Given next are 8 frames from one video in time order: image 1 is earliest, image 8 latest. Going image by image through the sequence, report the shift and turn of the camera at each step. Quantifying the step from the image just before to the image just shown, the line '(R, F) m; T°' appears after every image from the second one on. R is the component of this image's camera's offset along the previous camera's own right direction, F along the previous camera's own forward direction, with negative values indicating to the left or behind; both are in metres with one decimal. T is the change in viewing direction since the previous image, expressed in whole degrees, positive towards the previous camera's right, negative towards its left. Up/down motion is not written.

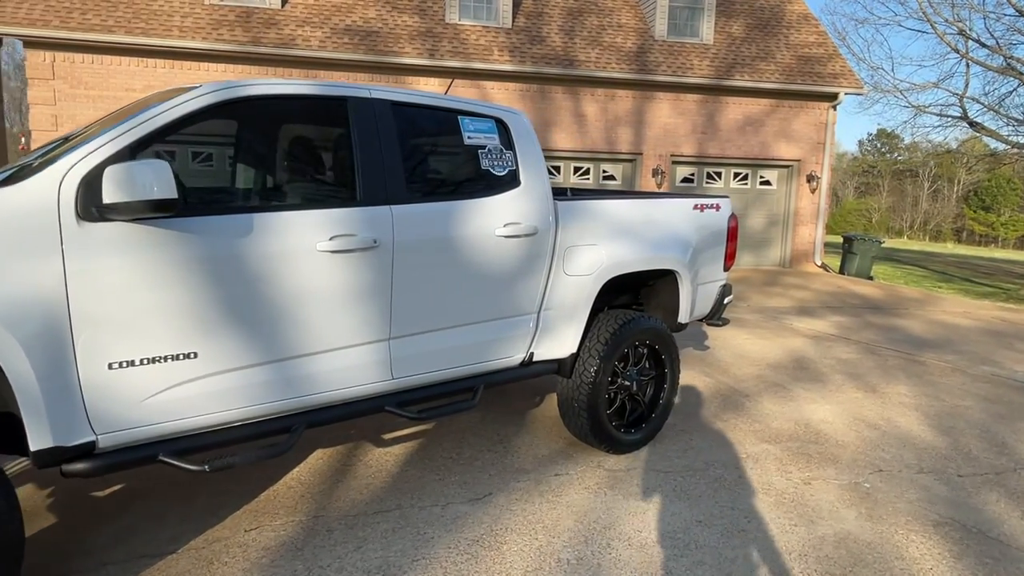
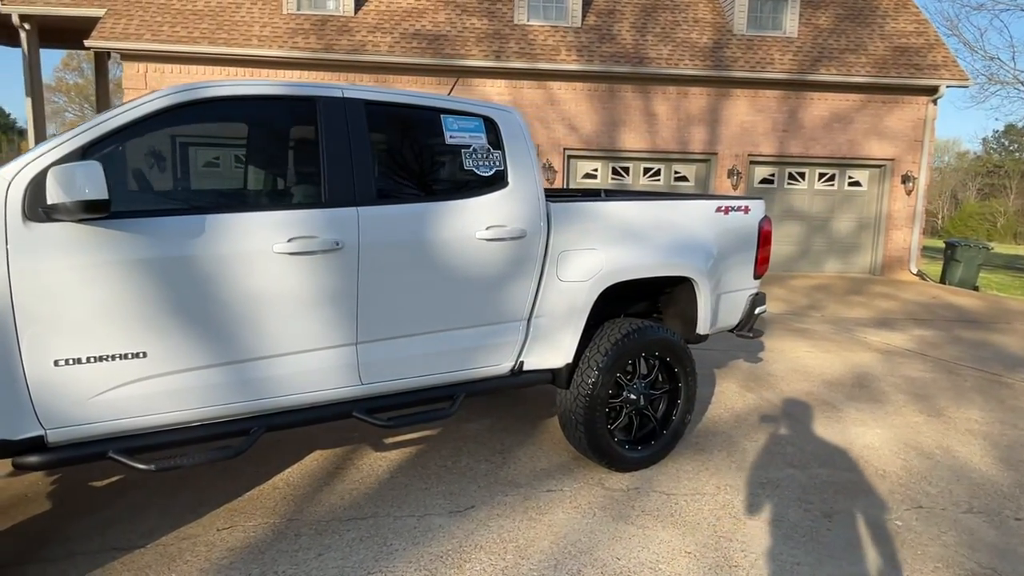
(+0.5, +0.2) m; -8°
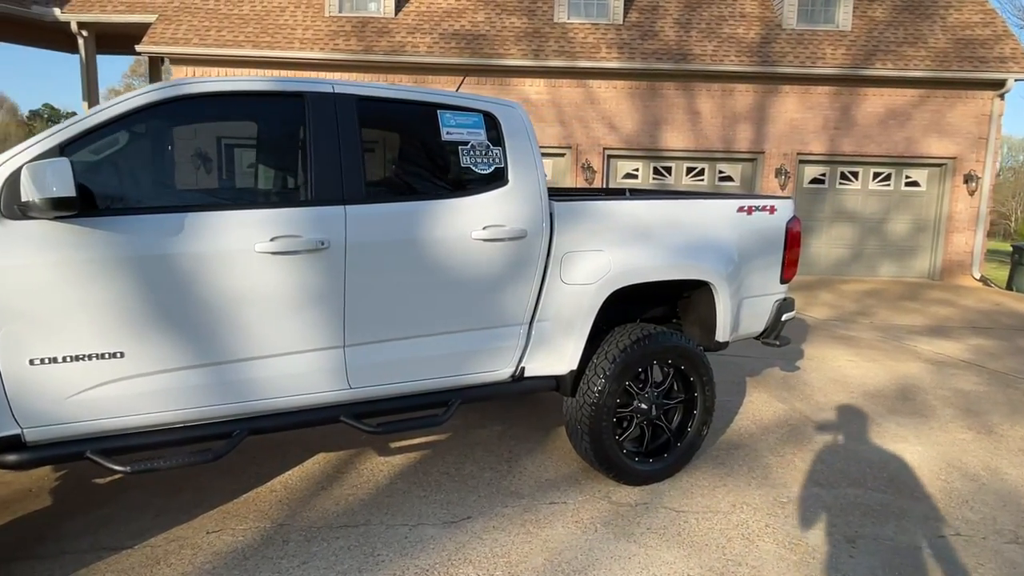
(+0.2, +0.2) m; -4°
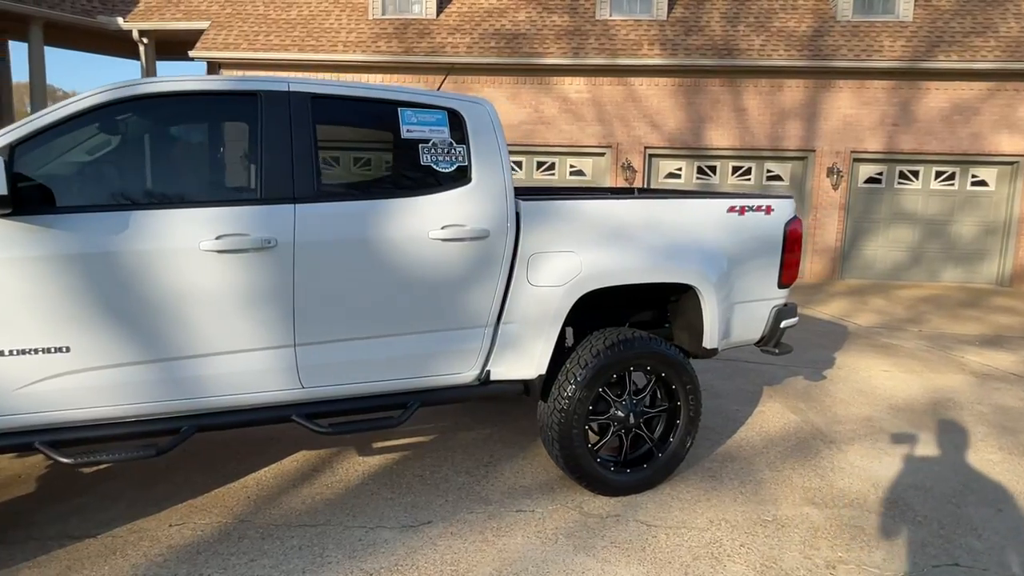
(+0.5, +0.1) m; -5°
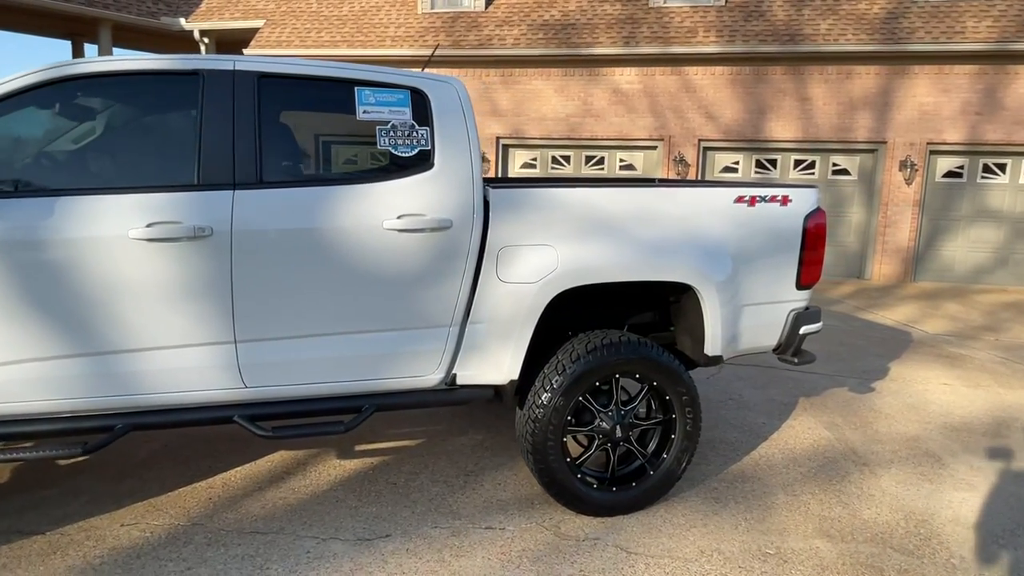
(+0.5, +0.3) m; -6°
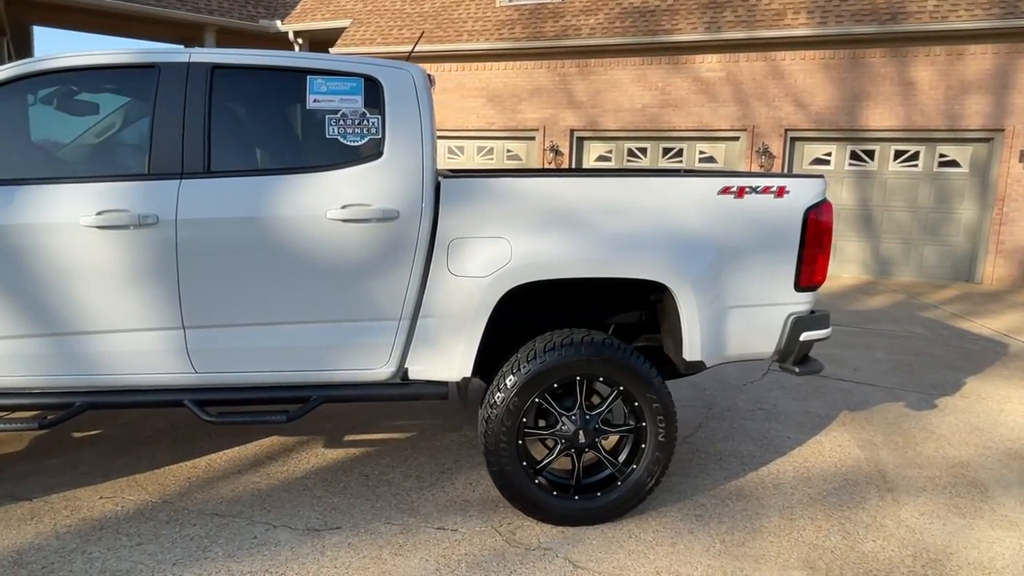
(+0.7, +0.2) m; -9°
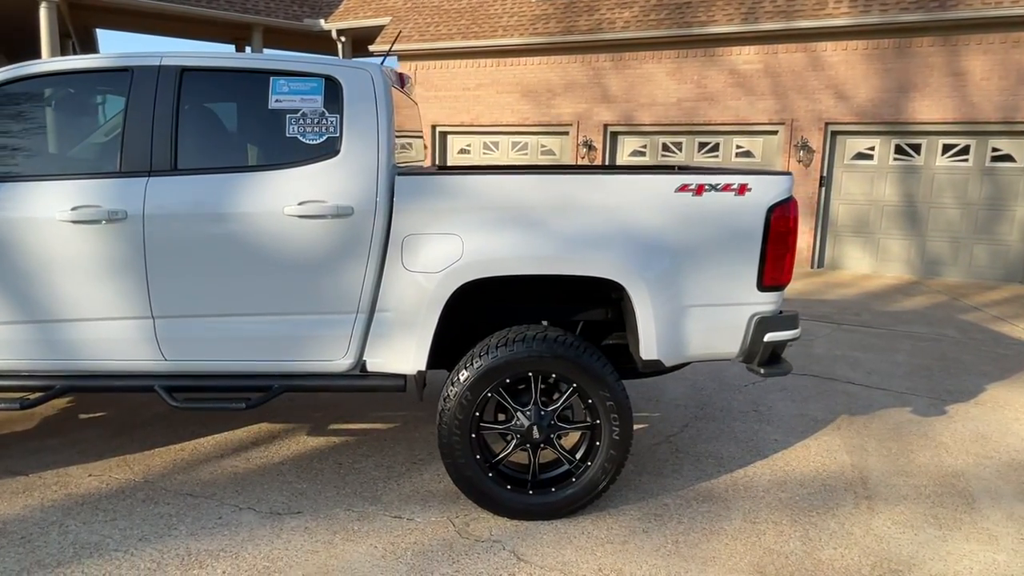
(+0.4, 0.0) m; -5°
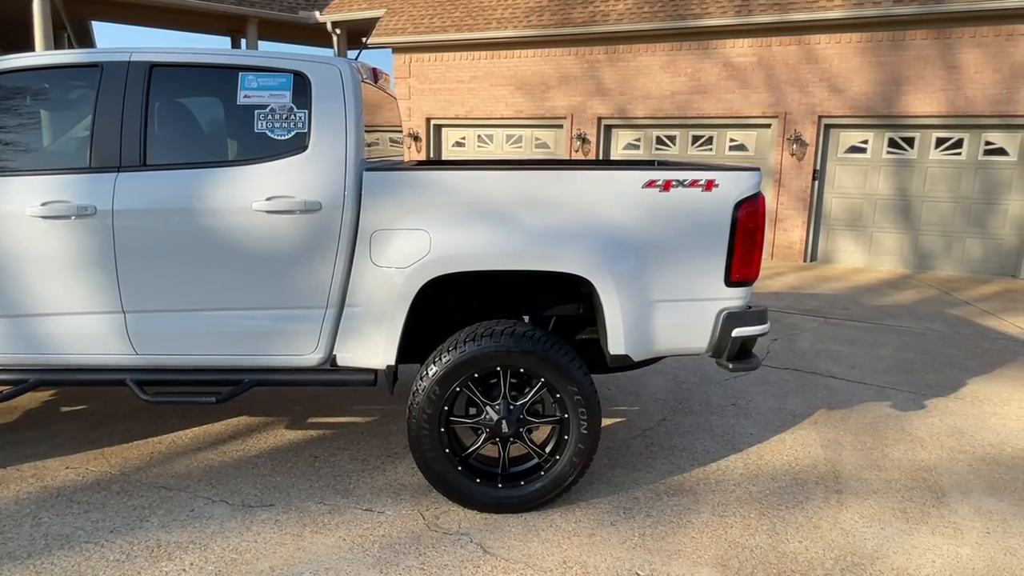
(+0.1, 0.0) m; 0°
